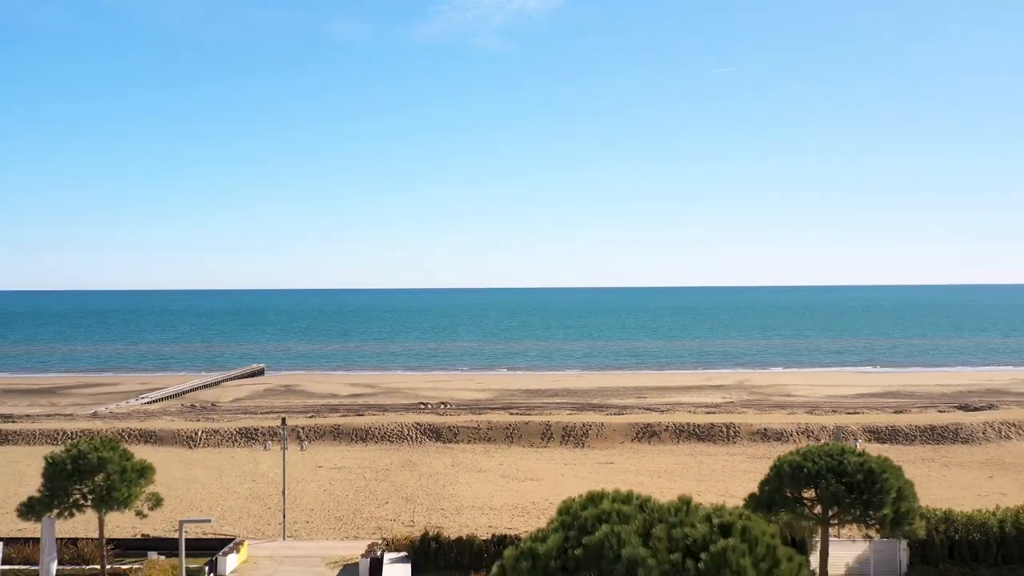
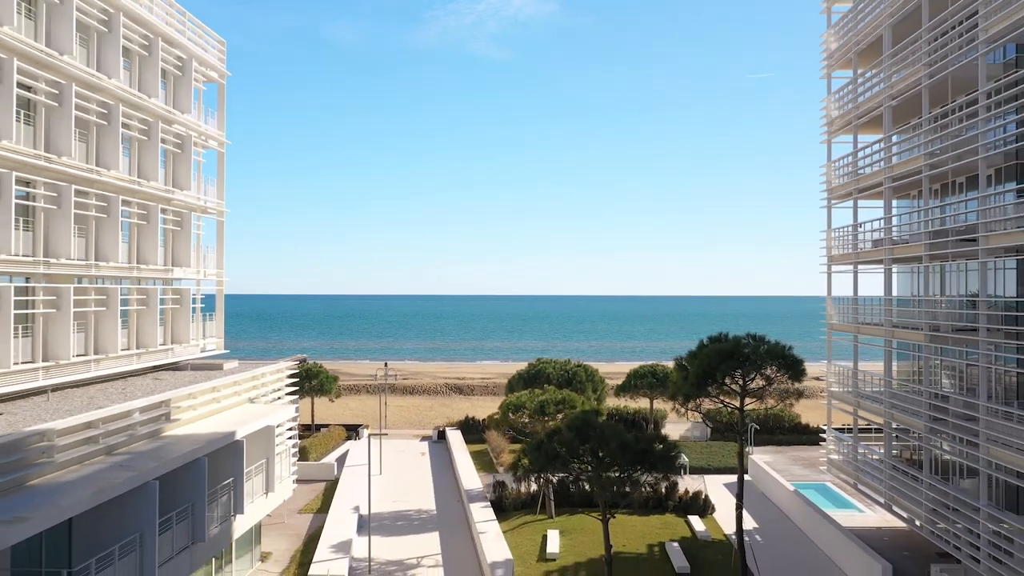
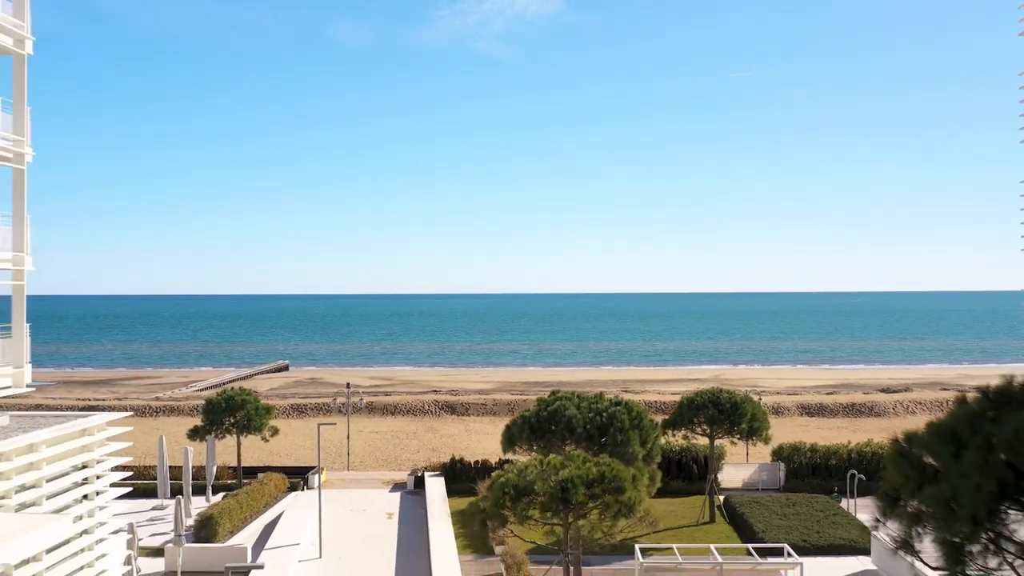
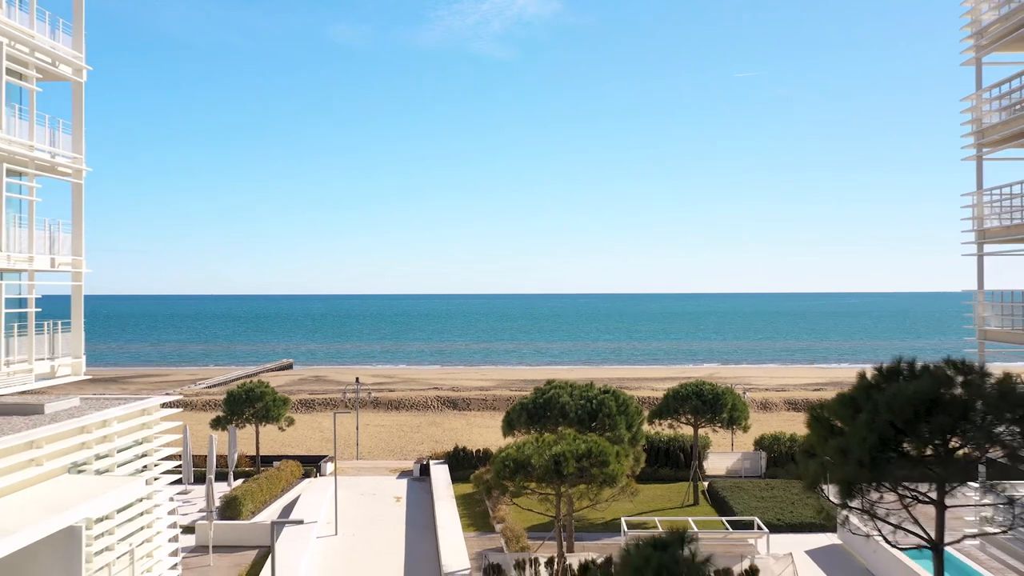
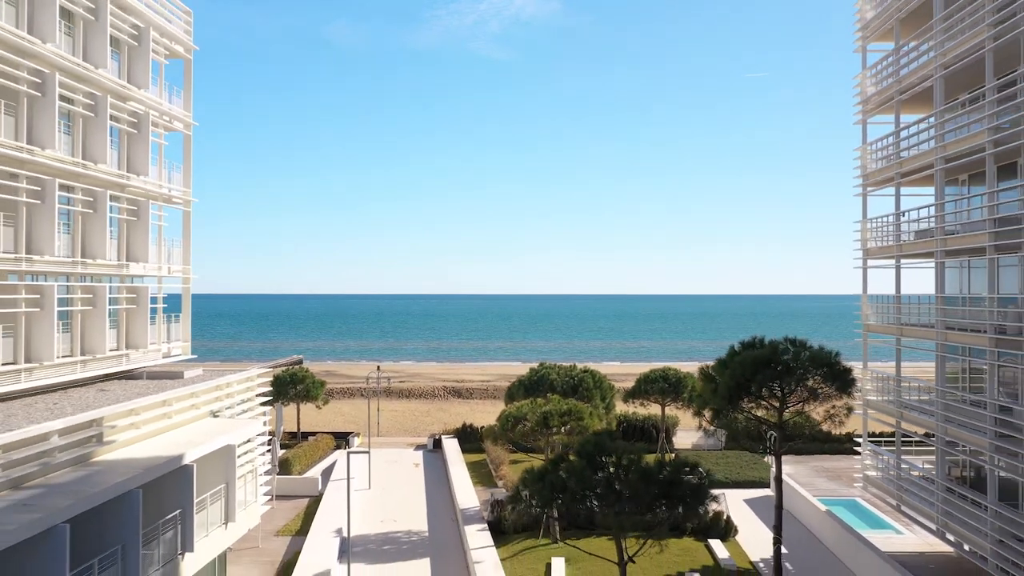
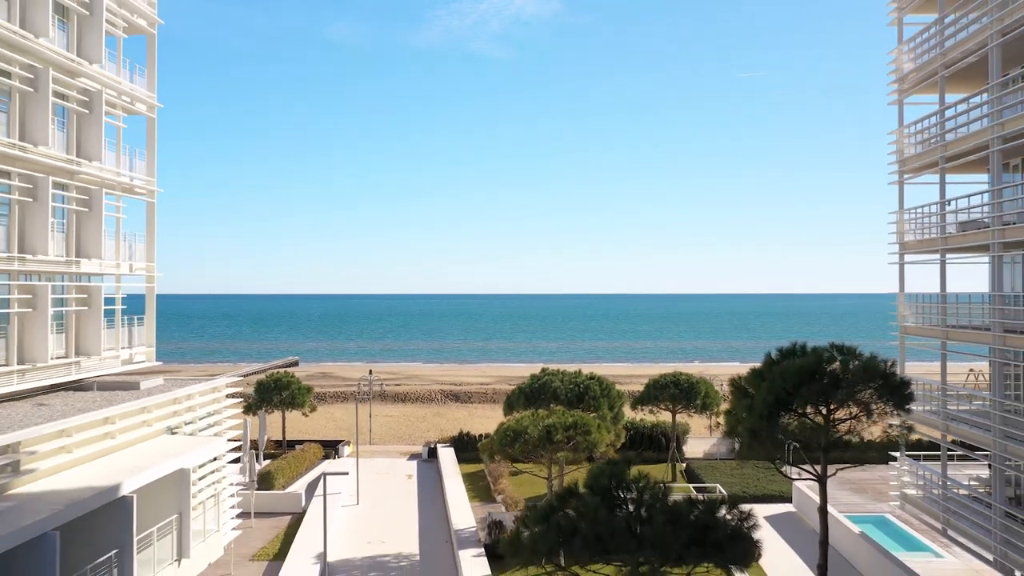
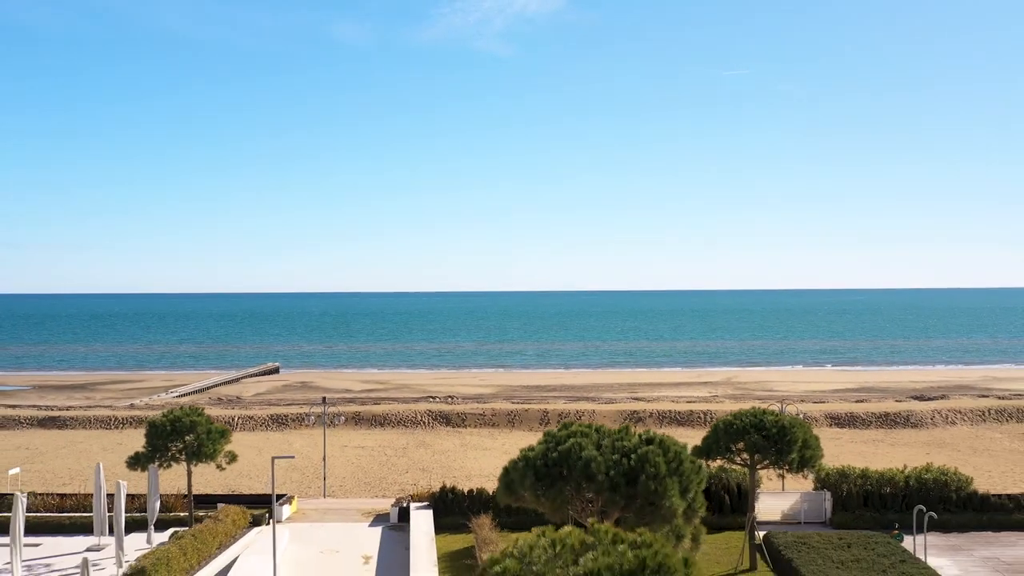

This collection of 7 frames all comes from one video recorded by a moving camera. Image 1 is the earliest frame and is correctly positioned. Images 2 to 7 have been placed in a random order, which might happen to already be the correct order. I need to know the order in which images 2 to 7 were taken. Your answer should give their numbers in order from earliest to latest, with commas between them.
7, 3, 4, 6, 5, 2
